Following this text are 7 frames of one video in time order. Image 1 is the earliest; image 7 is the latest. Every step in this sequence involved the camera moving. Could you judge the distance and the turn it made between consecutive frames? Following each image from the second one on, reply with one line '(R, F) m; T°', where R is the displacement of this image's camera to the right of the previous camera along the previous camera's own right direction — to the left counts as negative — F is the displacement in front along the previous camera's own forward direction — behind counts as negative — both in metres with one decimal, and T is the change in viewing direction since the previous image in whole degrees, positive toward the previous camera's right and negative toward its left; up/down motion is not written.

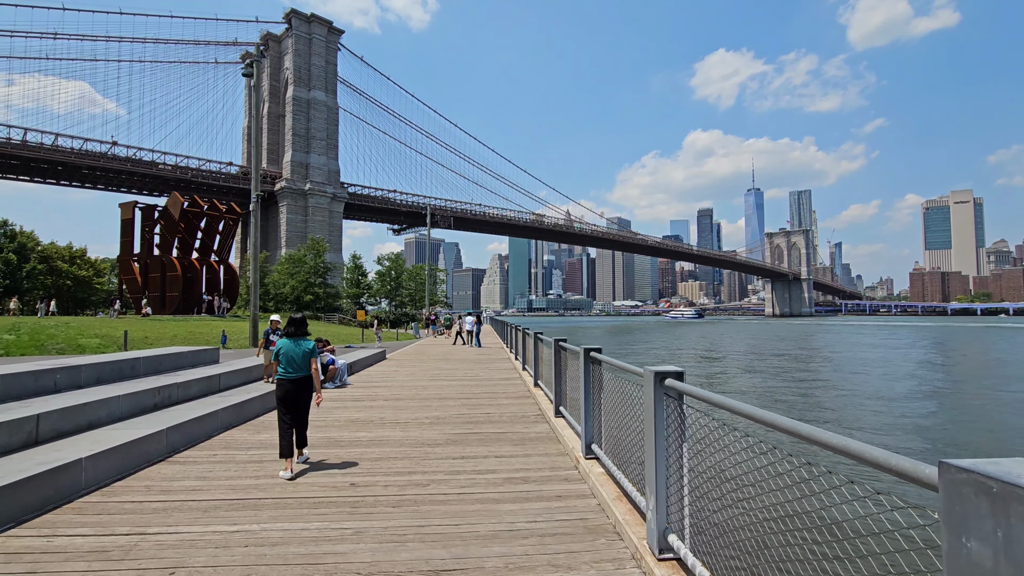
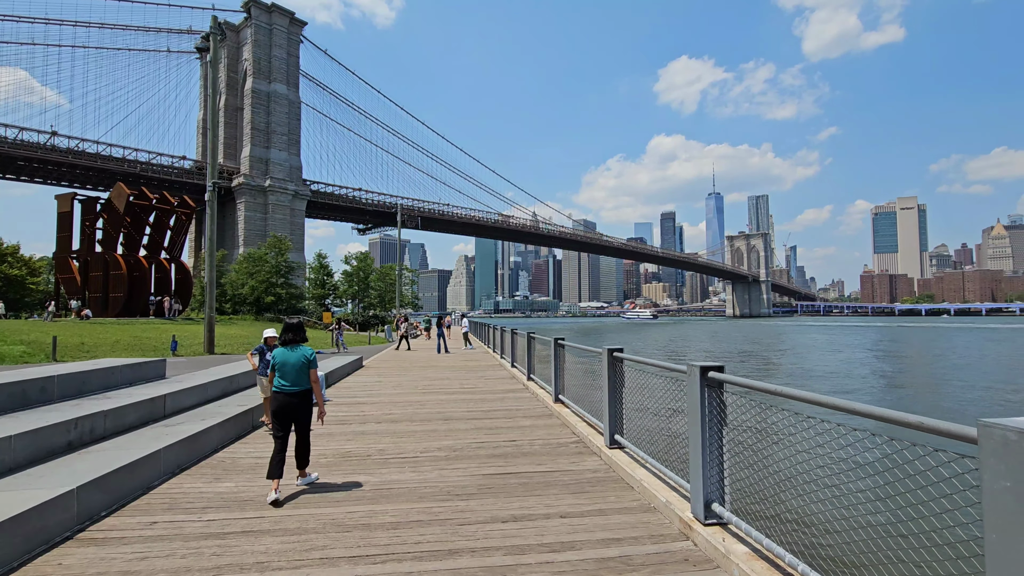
(-0.8, +1.7) m; +4°
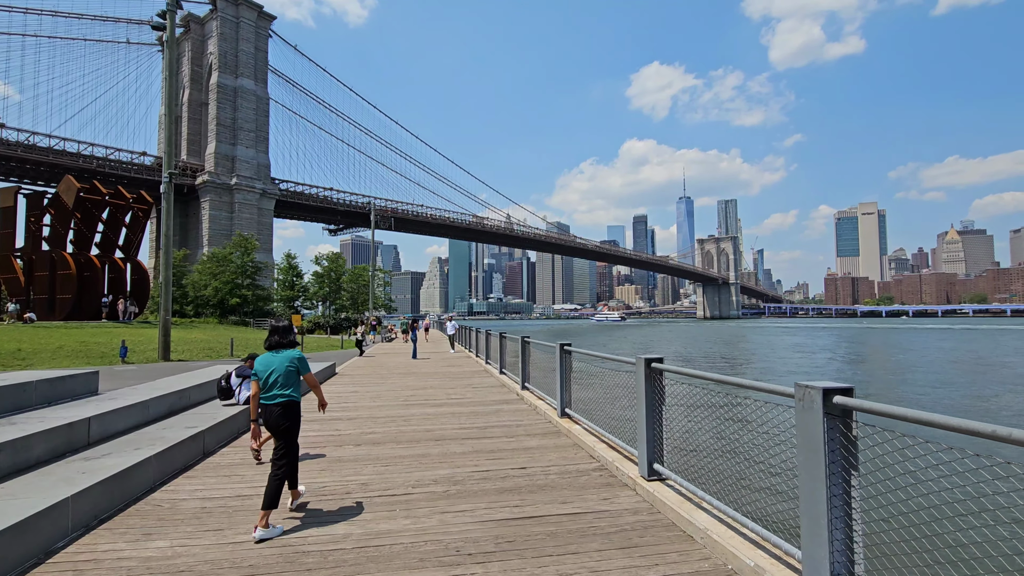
(-0.4, +1.1) m; +3°
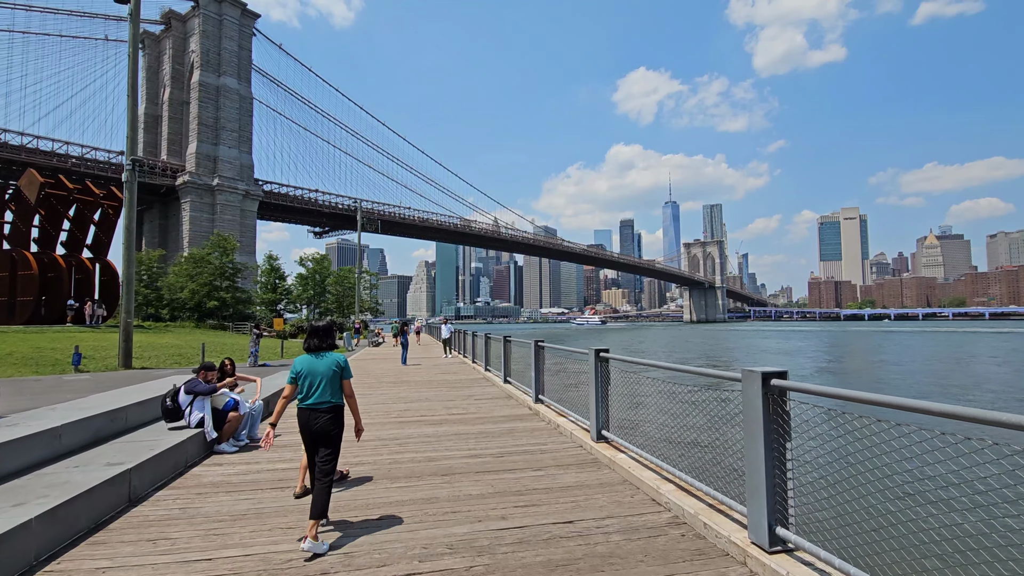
(-0.4, +1.5) m; +1°
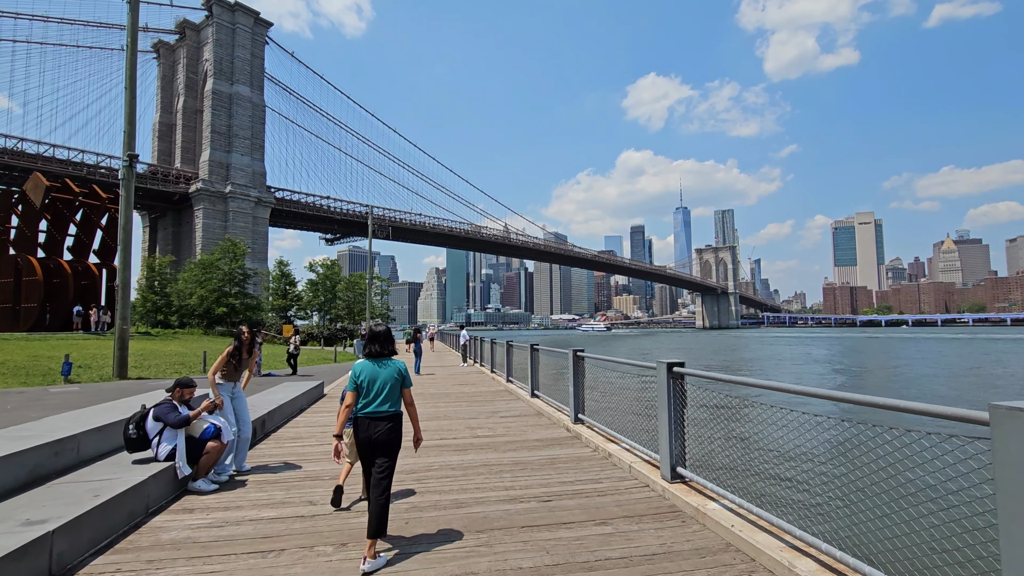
(-0.3, +1.3) m; -1°
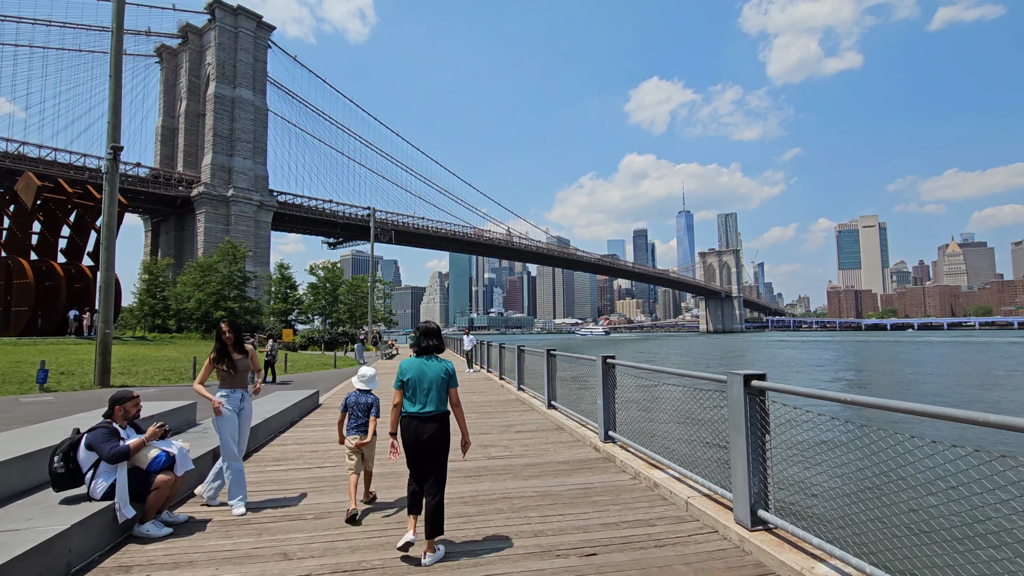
(-0.2, +1.0) m; 0°
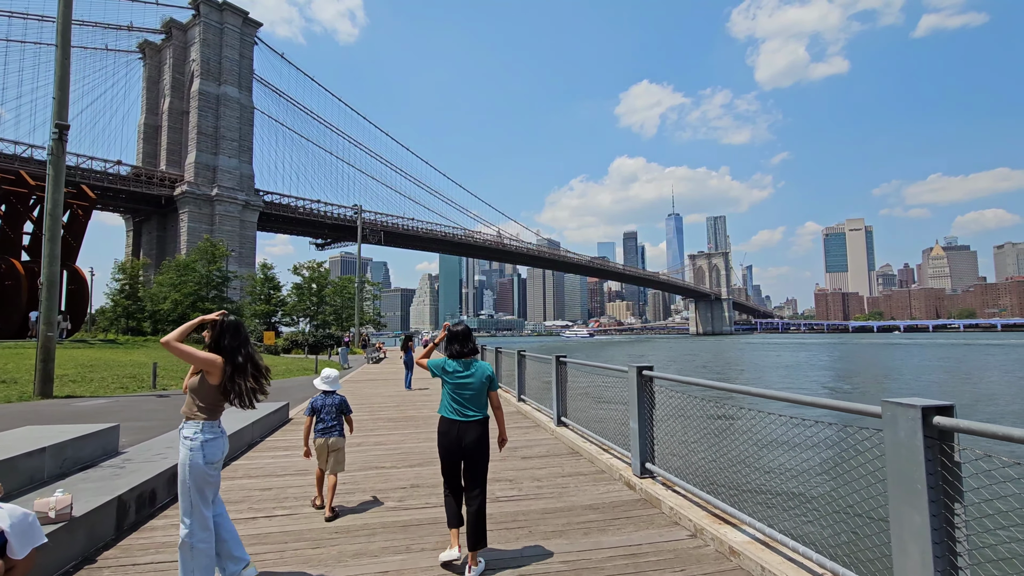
(-0.2, +1.4) m; +1°
